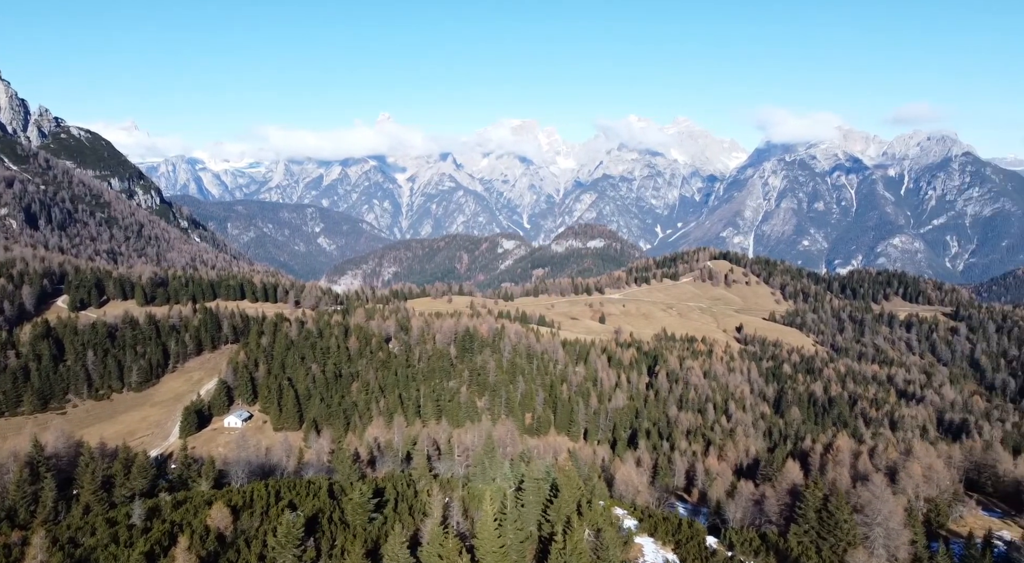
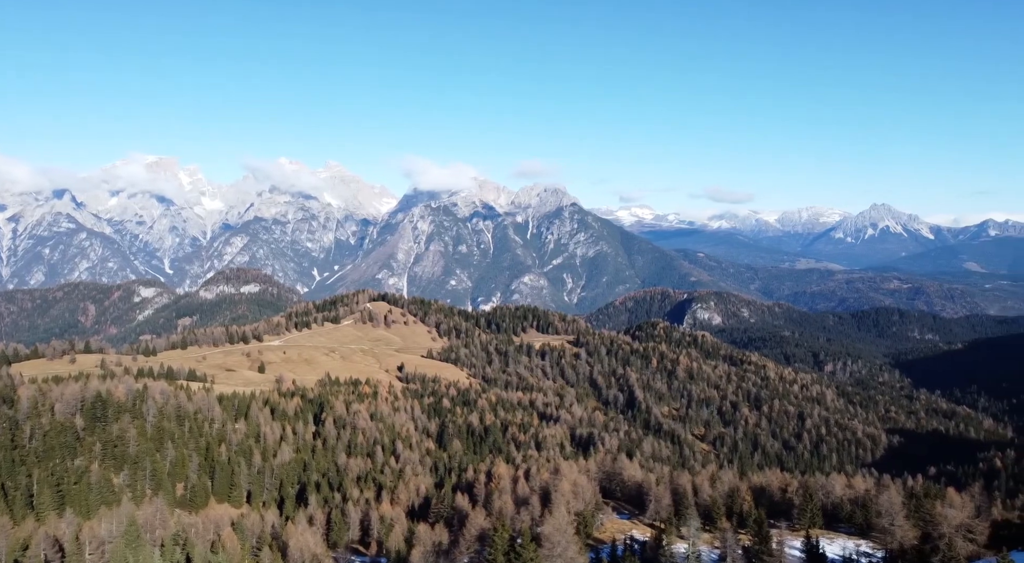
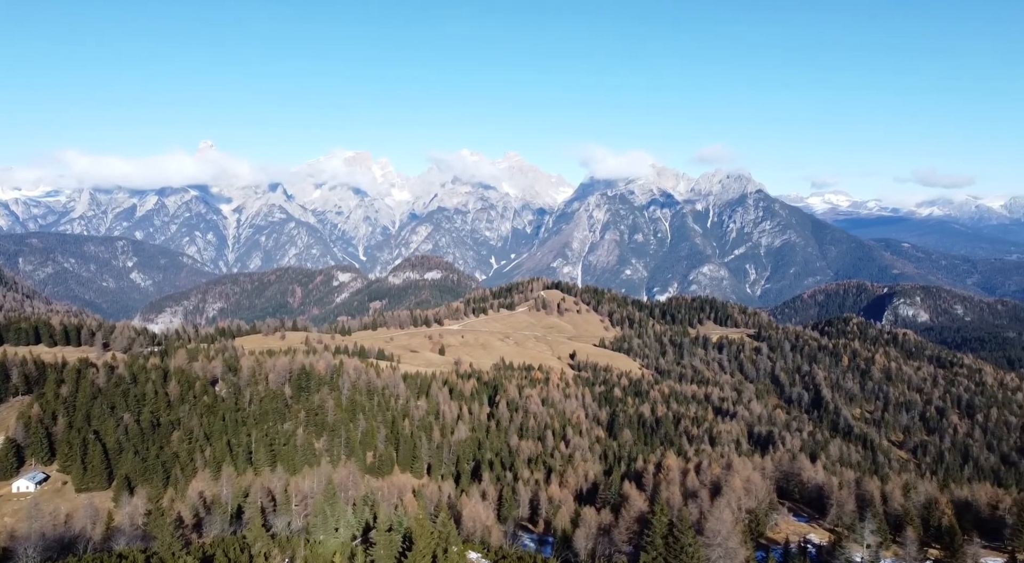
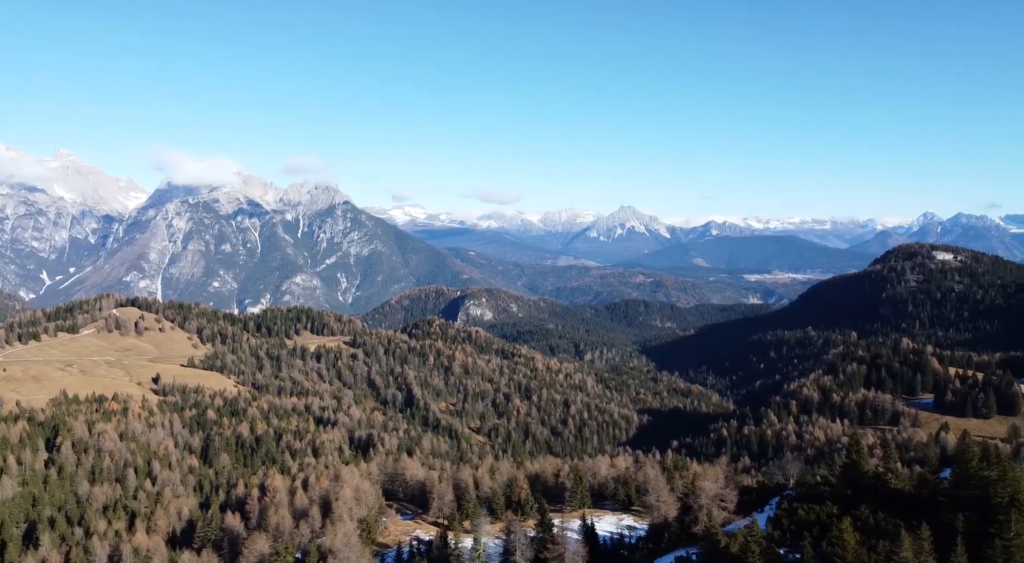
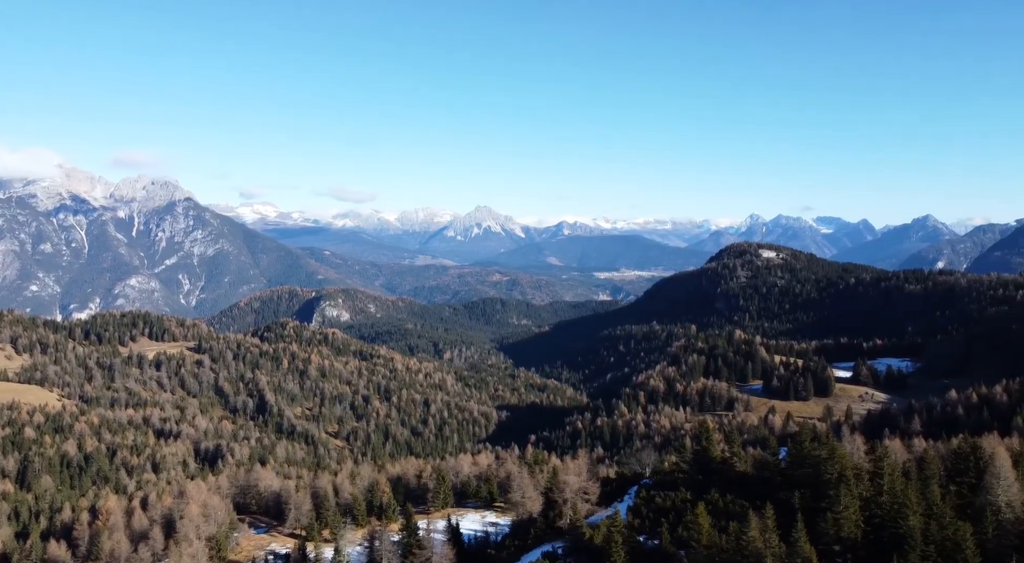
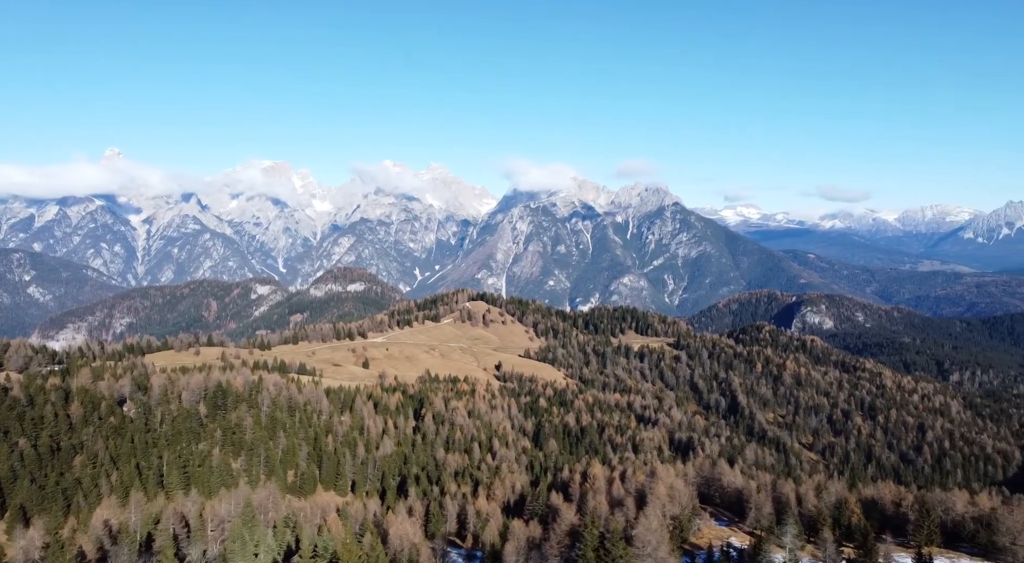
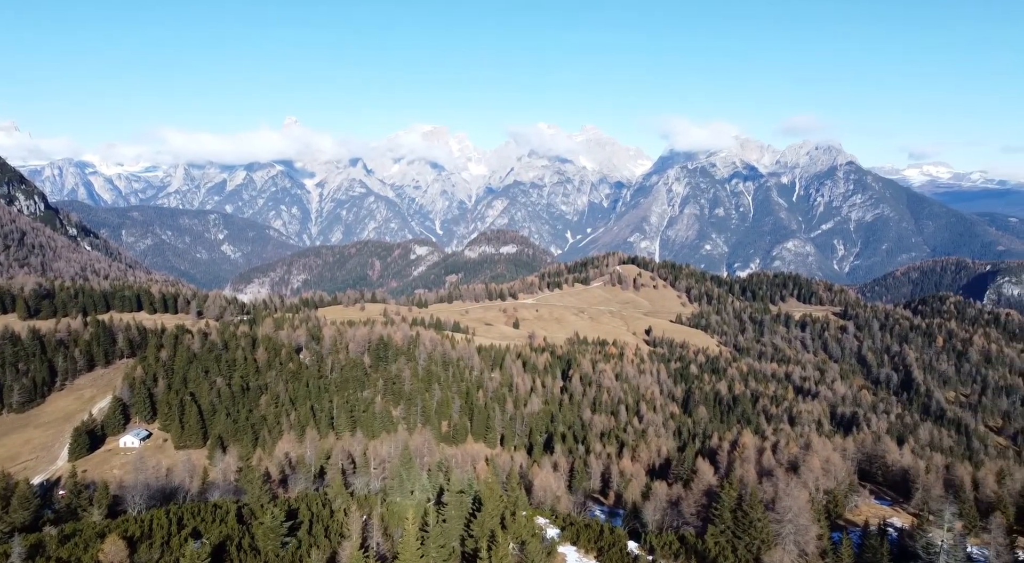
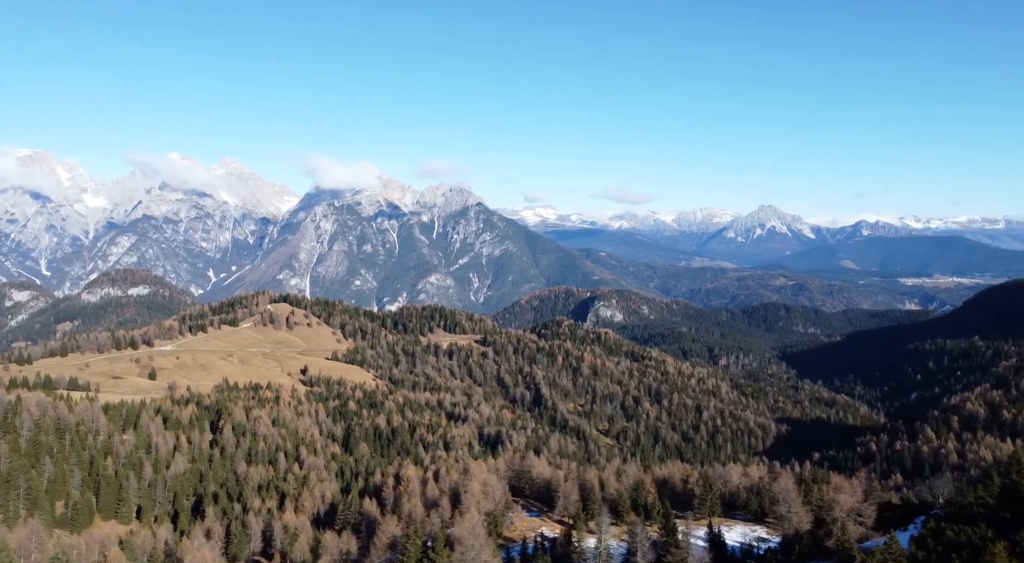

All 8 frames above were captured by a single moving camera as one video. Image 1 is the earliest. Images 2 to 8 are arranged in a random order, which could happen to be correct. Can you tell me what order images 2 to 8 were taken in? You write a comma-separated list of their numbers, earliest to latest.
7, 3, 6, 2, 8, 4, 5
